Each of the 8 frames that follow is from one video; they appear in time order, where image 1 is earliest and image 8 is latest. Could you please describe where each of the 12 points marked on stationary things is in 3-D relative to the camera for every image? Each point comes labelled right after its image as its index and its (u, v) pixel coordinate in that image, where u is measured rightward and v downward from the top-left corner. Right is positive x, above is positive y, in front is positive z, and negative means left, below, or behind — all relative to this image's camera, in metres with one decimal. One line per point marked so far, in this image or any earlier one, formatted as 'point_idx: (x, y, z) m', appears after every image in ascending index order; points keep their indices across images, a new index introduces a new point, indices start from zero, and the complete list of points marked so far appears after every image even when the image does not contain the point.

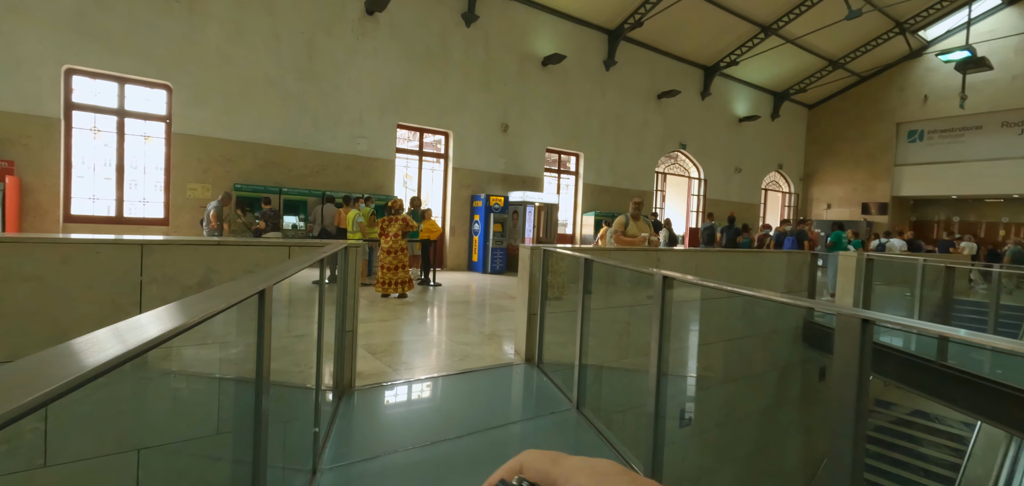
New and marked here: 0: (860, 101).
0: (+12.9, +5.3, +16.0) m
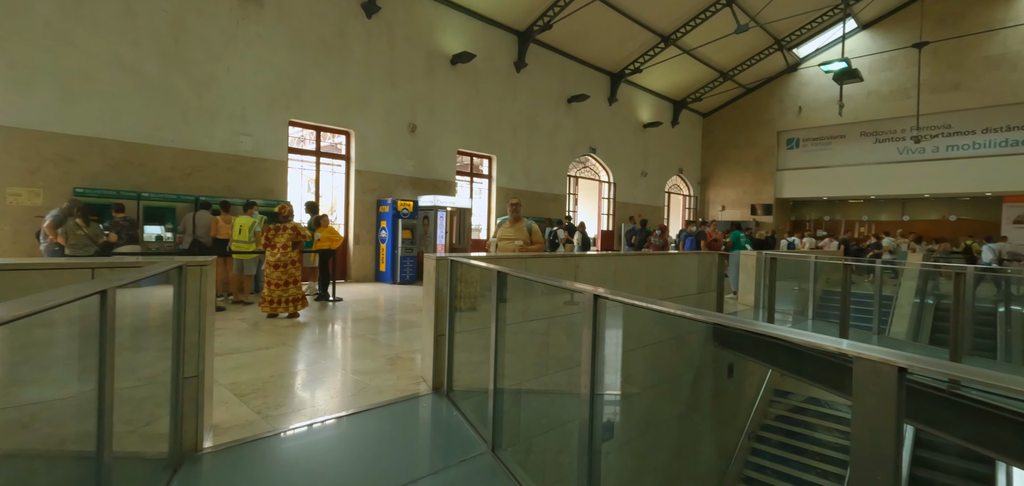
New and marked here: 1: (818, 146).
0: (+9.5, +5.4, +17.7) m
1: (+11.3, +3.6, +16.1) m
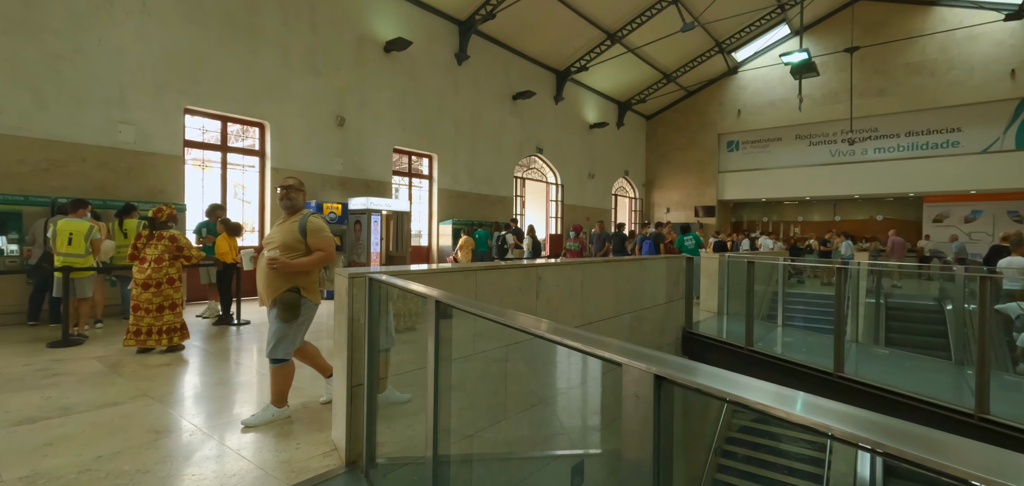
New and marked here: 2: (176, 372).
0: (+7.2, +5.3, +17.9) m
1: (+9.3, +3.6, +16.6) m
2: (-2.9, -1.1, +3.8) m
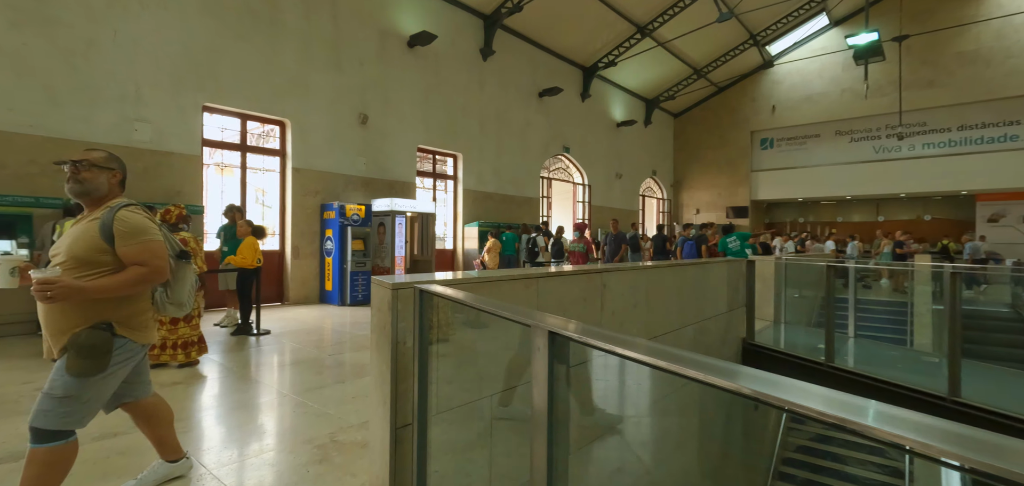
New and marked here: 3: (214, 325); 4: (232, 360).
0: (+8.1, +5.2, +17.2) m
1: (+10.1, +3.5, +15.7) m
2: (-2.5, -1.1, +3.3) m
3: (-4.0, -1.1, +5.8) m
4: (-2.7, -1.1, +4.2) m
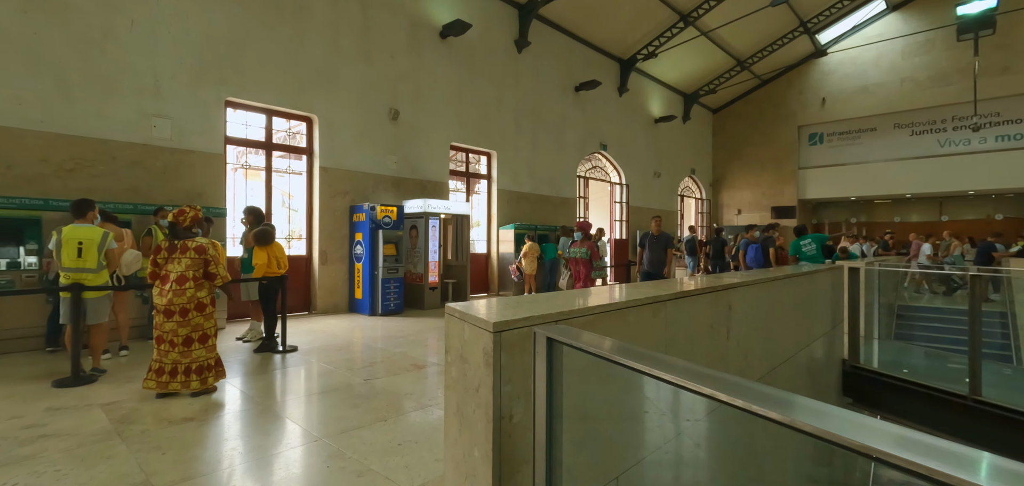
0: (+9.3, +5.1, +16.1) m
1: (+11.2, +3.4, +14.6) m
2: (-1.9, -1.2, +2.7) m
3: (-3.3, -1.2, +5.3) m
4: (-2.1, -1.2, +3.6) m
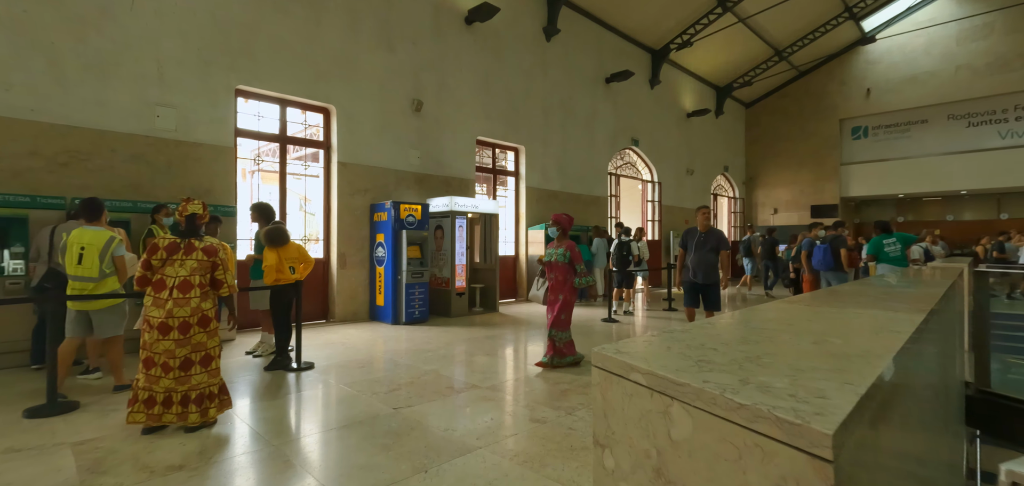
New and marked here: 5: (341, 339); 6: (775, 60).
0: (+10.0, +5.1, +15.2) m
1: (+11.9, +3.4, +13.6) m
2: (-1.6, -1.2, +2.1) m
3: (-2.9, -1.2, +4.7) m
4: (-1.7, -1.2, +3.0) m
5: (-2.2, -1.2, +5.5) m
6: (+8.3, +5.8, +13.8) m
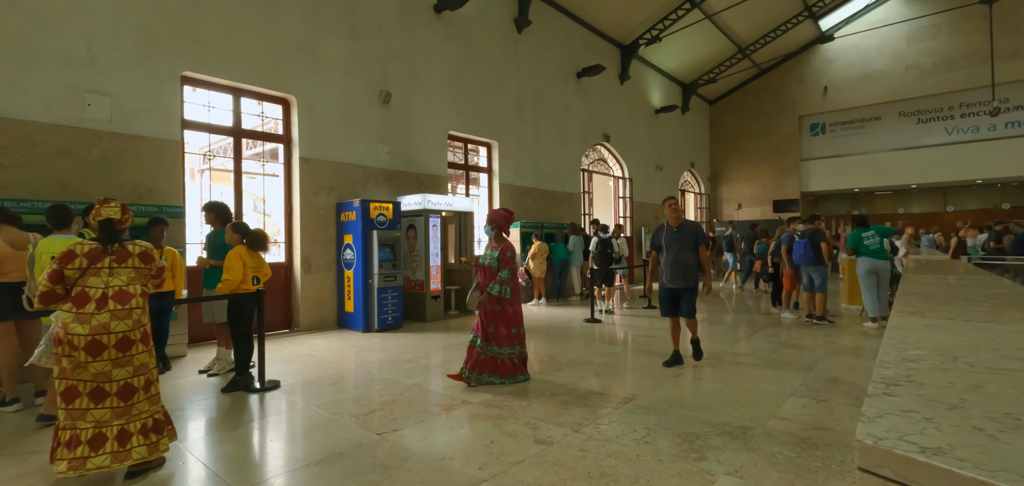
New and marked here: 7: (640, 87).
0: (+8.9, +5.3, +15.6) m
1: (+11.0, +3.7, +14.2) m
2: (-1.5, -1.2, +1.7) m
3: (-3.0, -1.2, +4.2) m
4: (-1.7, -1.2, +2.6) m
5: (-2.3, -1.2, +5.0) m
6: (+7.3, +6.0, +14.1) m
7: (+3.8, +4.6, +12.8) m
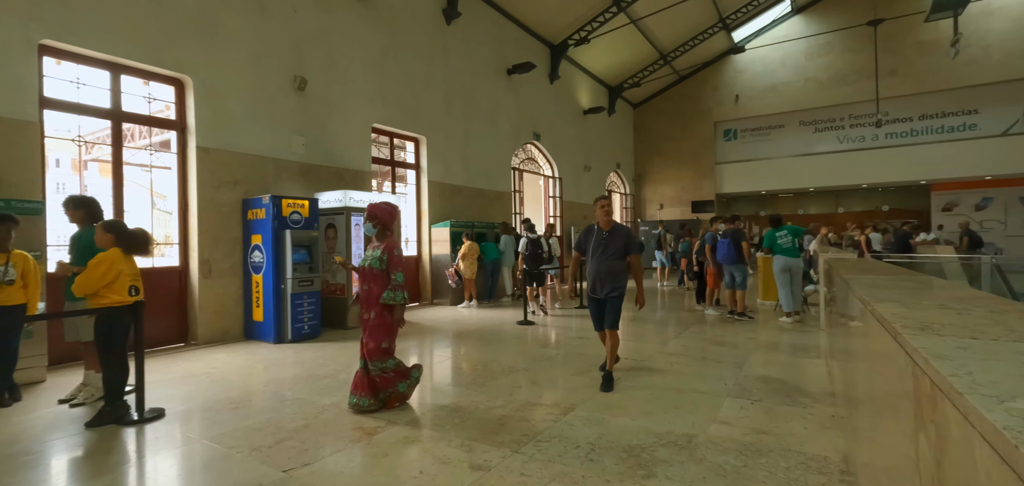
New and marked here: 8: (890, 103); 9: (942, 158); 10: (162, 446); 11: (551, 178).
0: (+6.4, +5.4, +16.6) m
1: (+8.6, +3.8, +15.5) m
2: (-1.7, -1.2, +1.2) m
3: (-3.6, -1.3, +3.4) m
4: (-2.1, -1.2, +2.1) m
5: (-3.1, -1.3, +4.4) m
6: (+5.0, +6.0, +14.8) m
7: (+1.8, +4.6, +13.0) m
8: (+11.8, +4.4, +14.0) m
9: (+12.9, +2.6, +13.4) m
10: (-2.2, -1.3, +2.7) m
11: (+1.1, +1.9, +12.5) m
